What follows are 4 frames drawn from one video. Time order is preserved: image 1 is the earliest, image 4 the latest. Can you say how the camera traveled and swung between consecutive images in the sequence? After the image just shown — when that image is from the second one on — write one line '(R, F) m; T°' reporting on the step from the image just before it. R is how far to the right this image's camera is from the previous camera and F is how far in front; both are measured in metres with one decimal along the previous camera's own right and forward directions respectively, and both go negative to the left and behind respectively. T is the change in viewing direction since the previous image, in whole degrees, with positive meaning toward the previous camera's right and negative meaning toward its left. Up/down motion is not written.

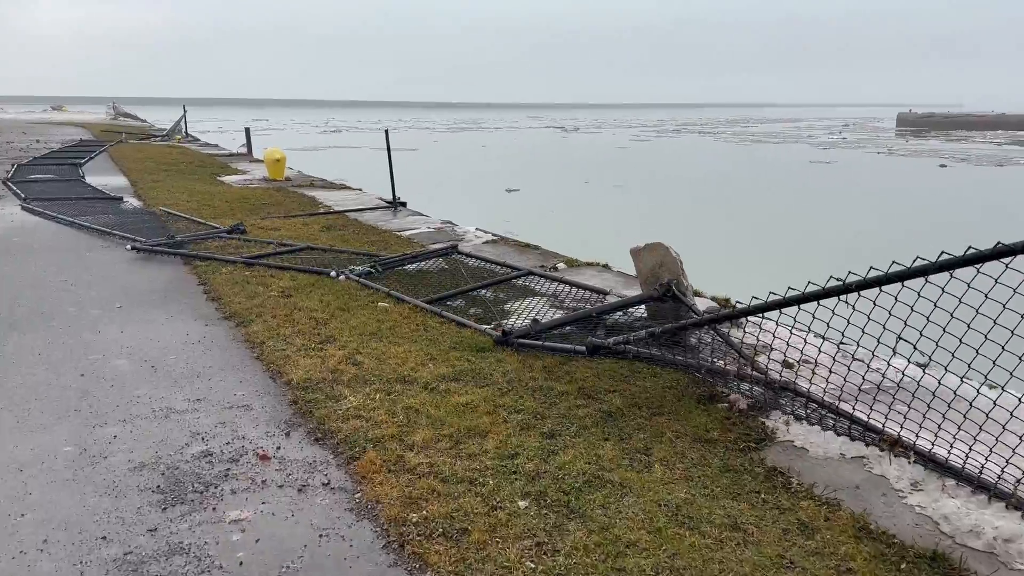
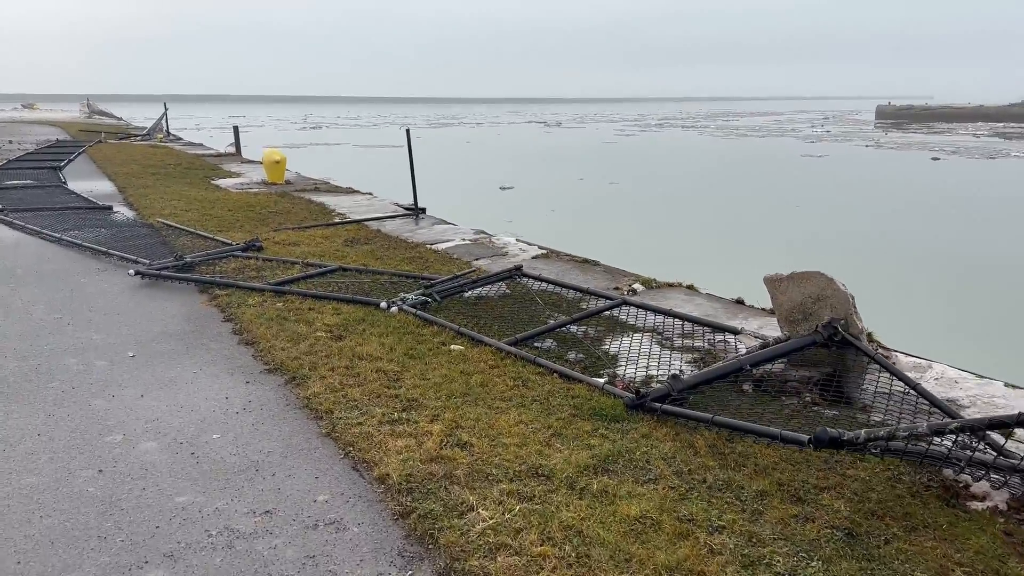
(-0.6, +0.9) m; +1°
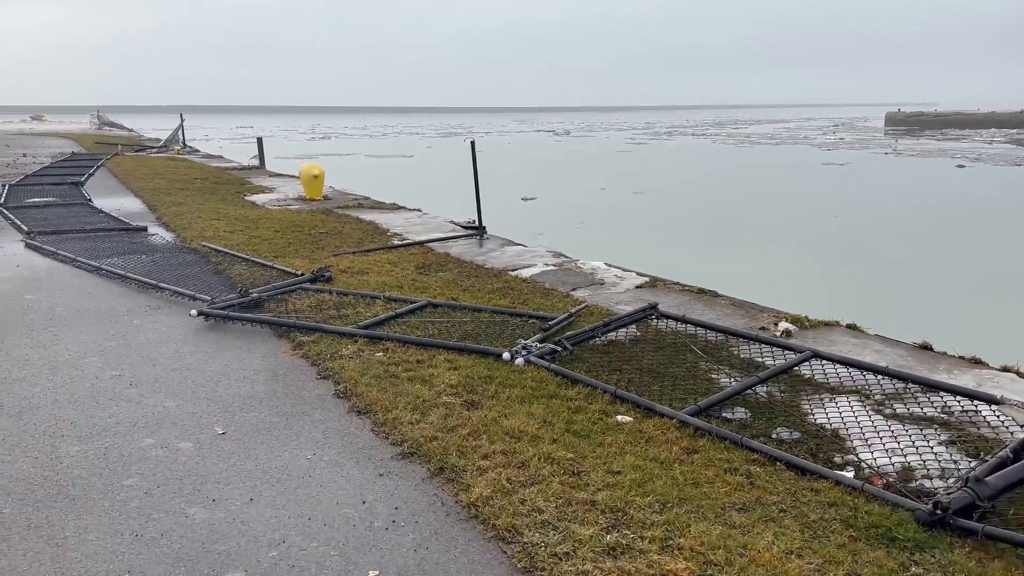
(-0.7, +0.8) m; 0°
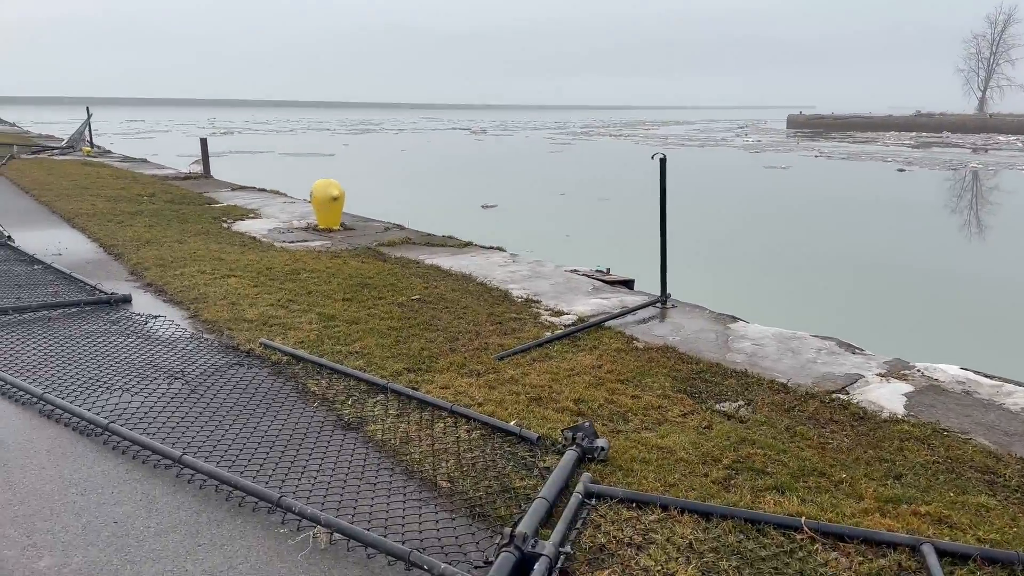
(-2.0, +2.9) m; +7°
